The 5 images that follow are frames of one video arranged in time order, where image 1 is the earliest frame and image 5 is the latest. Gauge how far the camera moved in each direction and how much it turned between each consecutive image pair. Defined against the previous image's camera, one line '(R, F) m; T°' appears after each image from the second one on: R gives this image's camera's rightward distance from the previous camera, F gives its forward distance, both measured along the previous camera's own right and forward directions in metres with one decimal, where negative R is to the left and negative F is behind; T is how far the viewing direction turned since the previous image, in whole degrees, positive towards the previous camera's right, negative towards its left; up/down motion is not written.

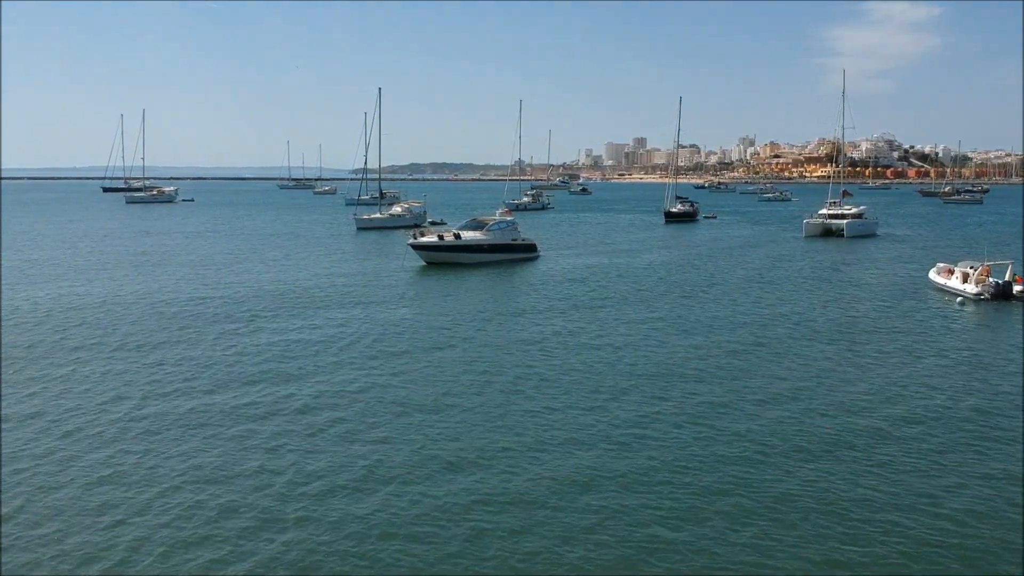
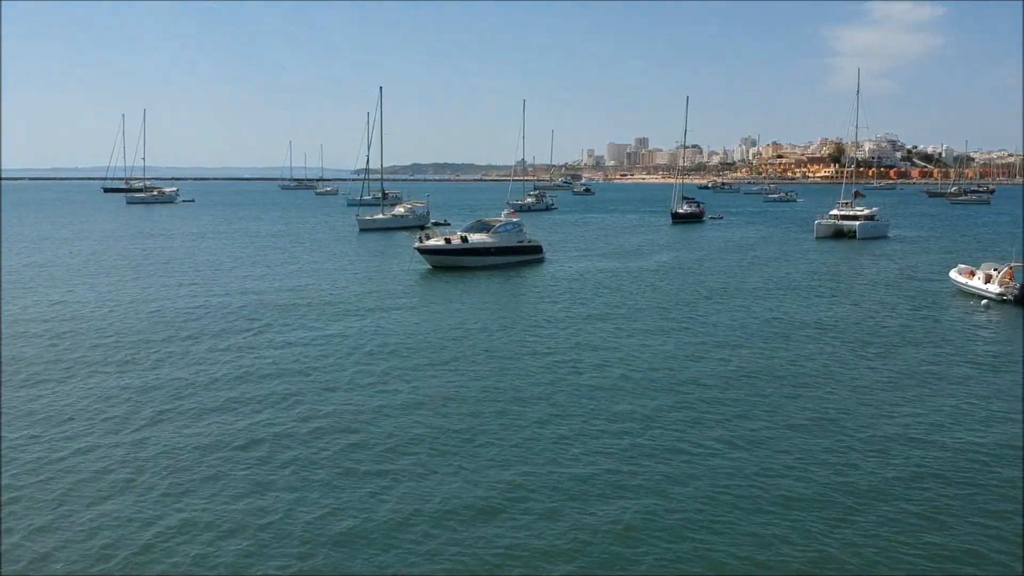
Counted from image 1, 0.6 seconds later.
(-0.4, +0.8) m; 0°
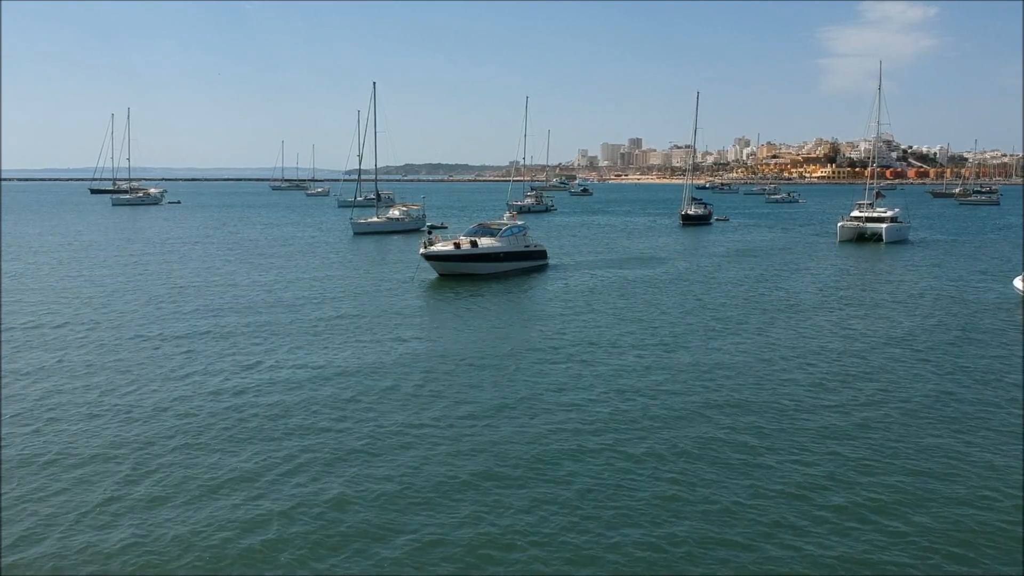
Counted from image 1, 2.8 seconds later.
(-1.0, +3.0) m; +1°
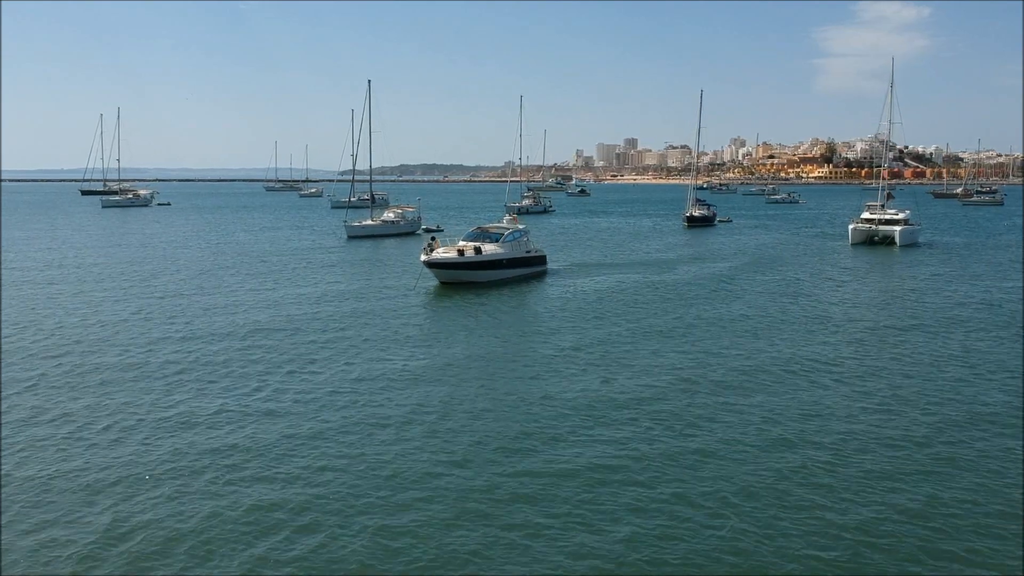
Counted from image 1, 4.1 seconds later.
(-0.5, +1.8) m; 0°
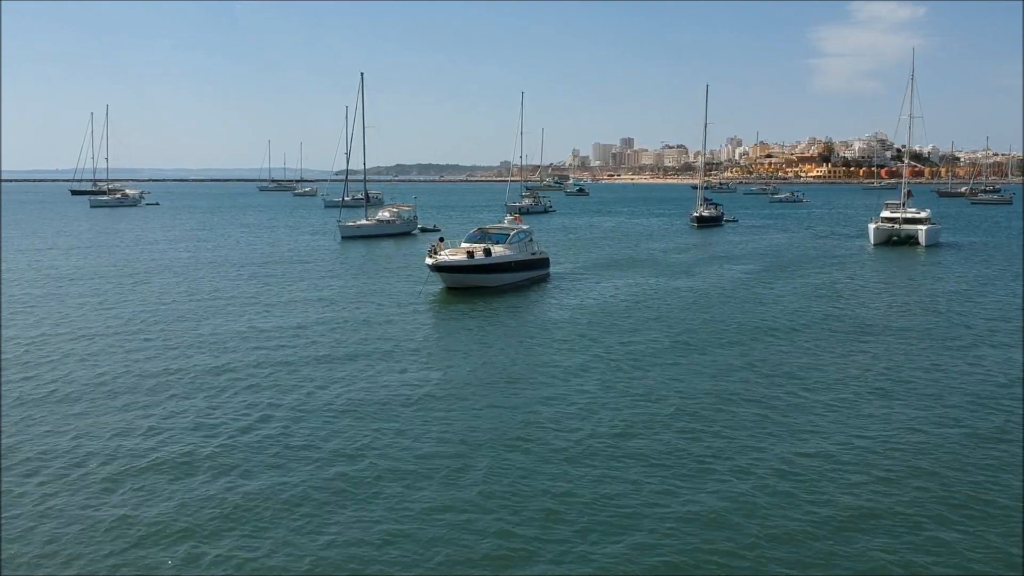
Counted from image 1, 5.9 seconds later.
(-0.7, +2.4) m; 0°
